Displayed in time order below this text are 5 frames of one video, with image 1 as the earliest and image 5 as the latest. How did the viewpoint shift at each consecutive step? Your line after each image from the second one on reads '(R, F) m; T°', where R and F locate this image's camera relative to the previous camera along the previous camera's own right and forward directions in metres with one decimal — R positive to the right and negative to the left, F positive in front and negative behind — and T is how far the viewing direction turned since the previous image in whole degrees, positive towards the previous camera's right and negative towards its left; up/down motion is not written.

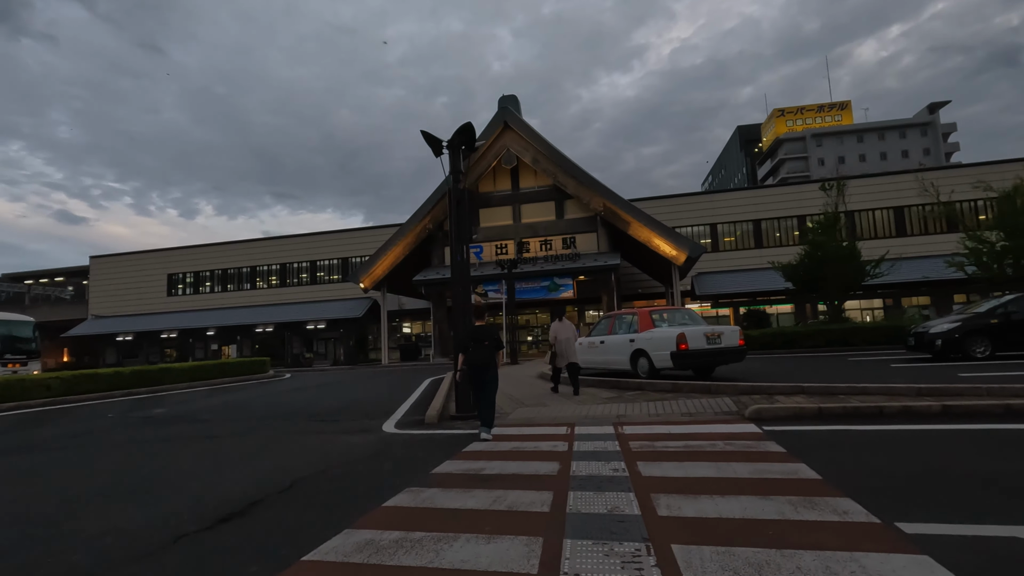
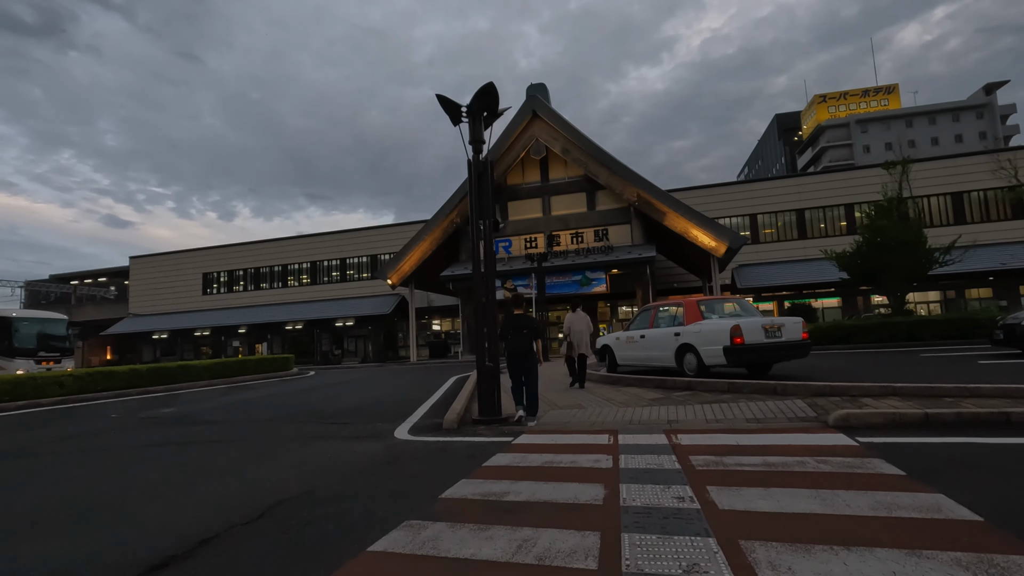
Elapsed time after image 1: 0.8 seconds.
(0.0, +1.2) m; -3°
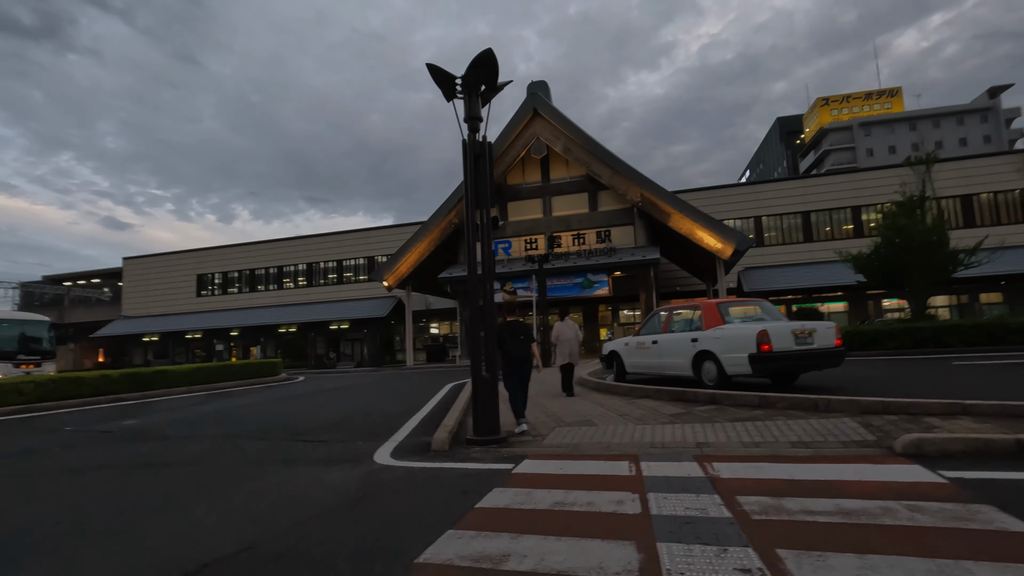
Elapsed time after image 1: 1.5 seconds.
(0.0, +1.1) m; 0°
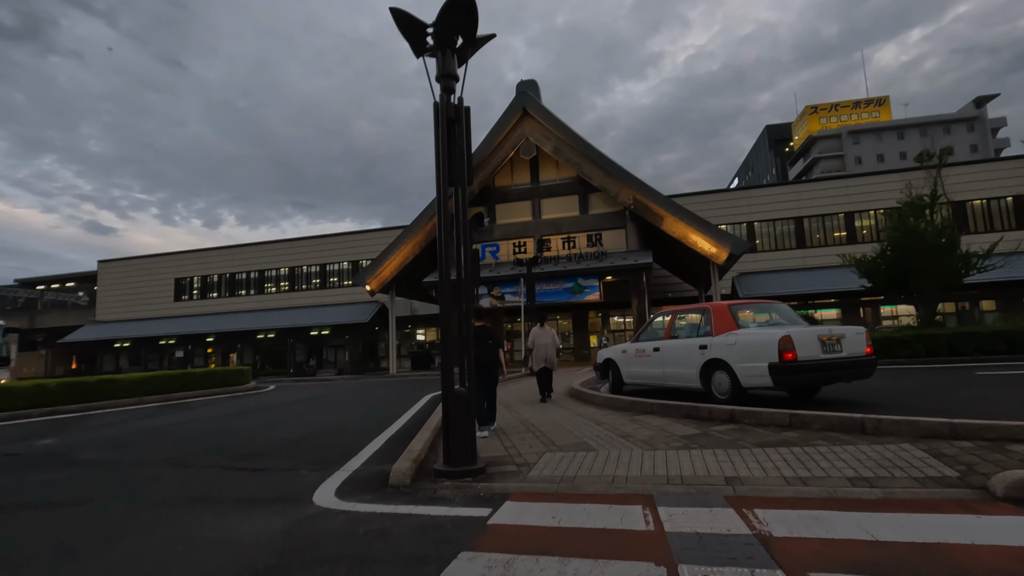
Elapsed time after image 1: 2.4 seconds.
(+0.1, +1.3) m; +1°
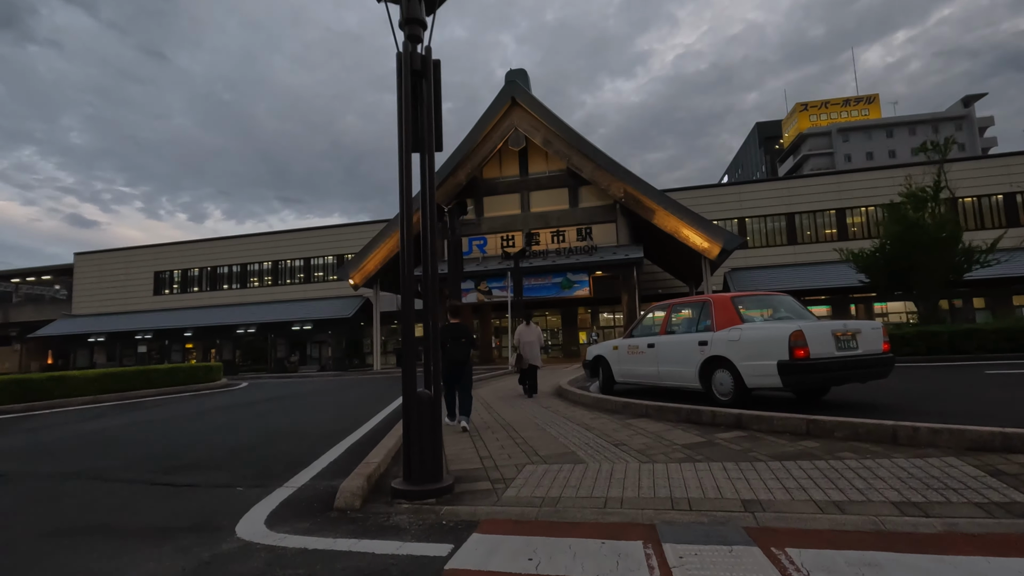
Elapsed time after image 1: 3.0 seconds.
(+0.1, +0.9) m; +1°
